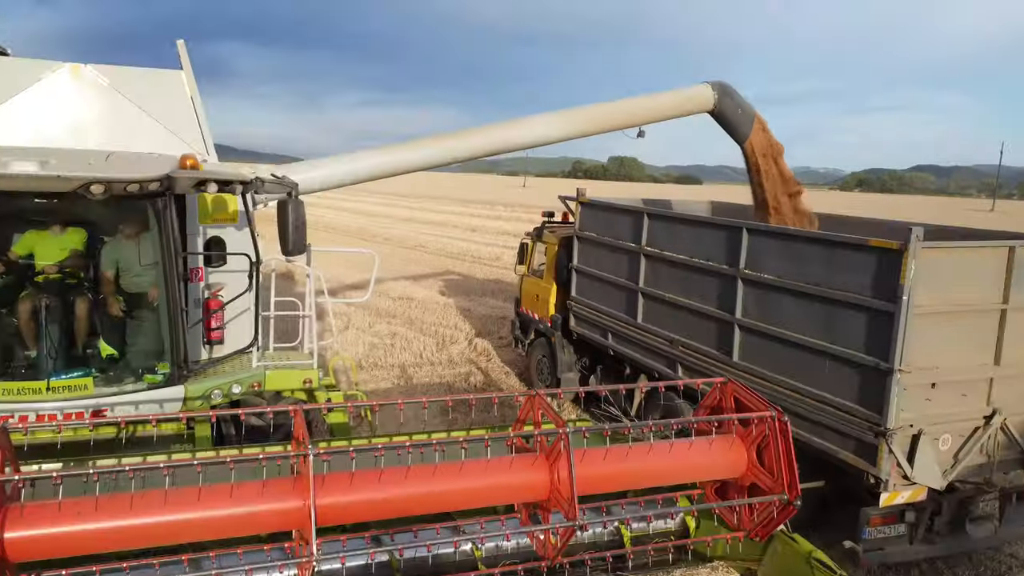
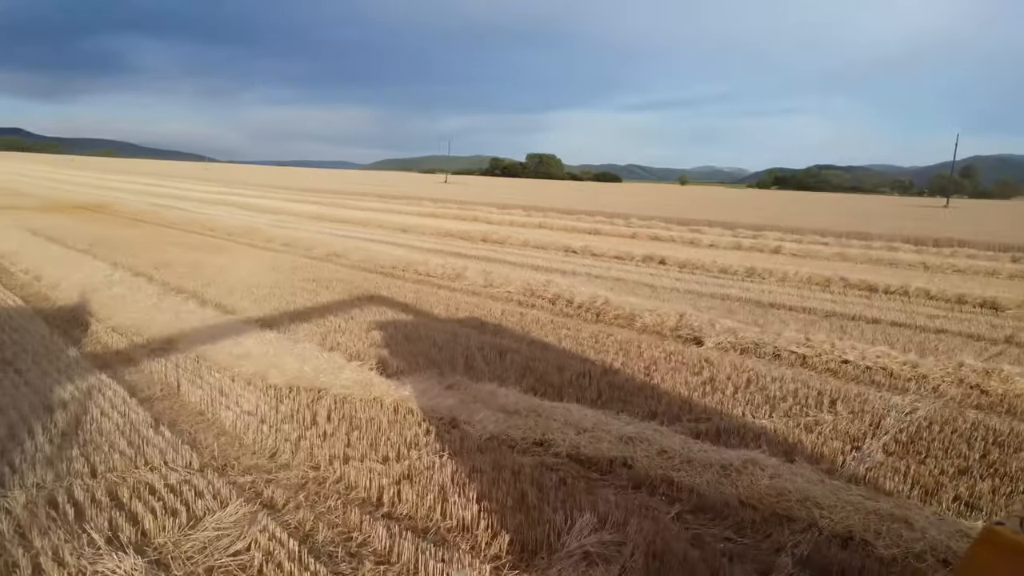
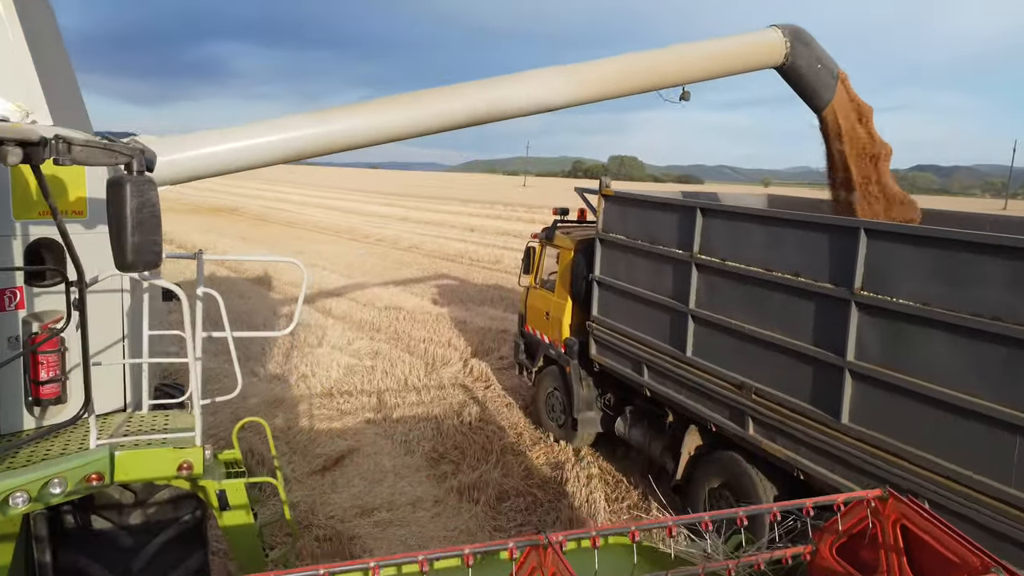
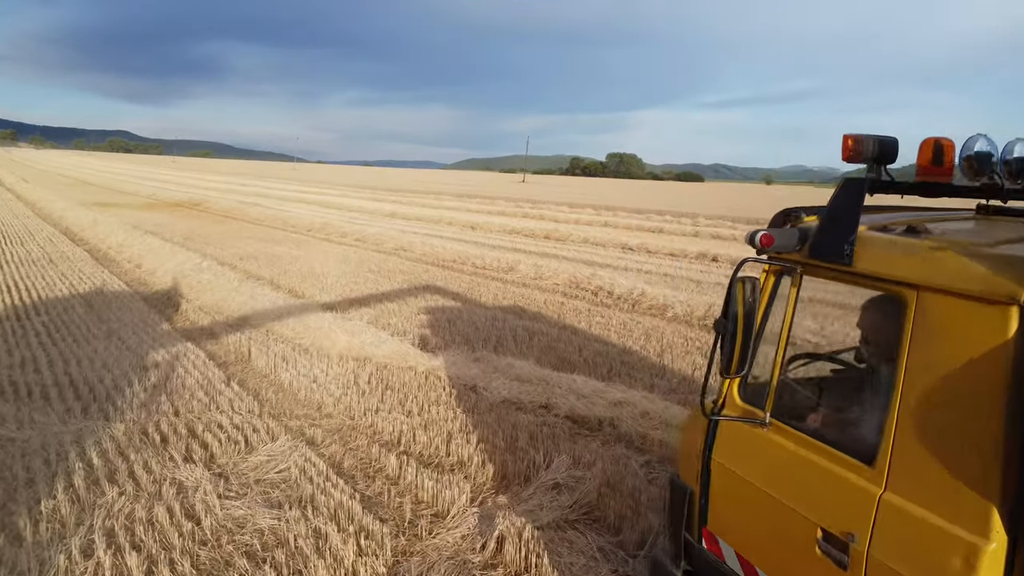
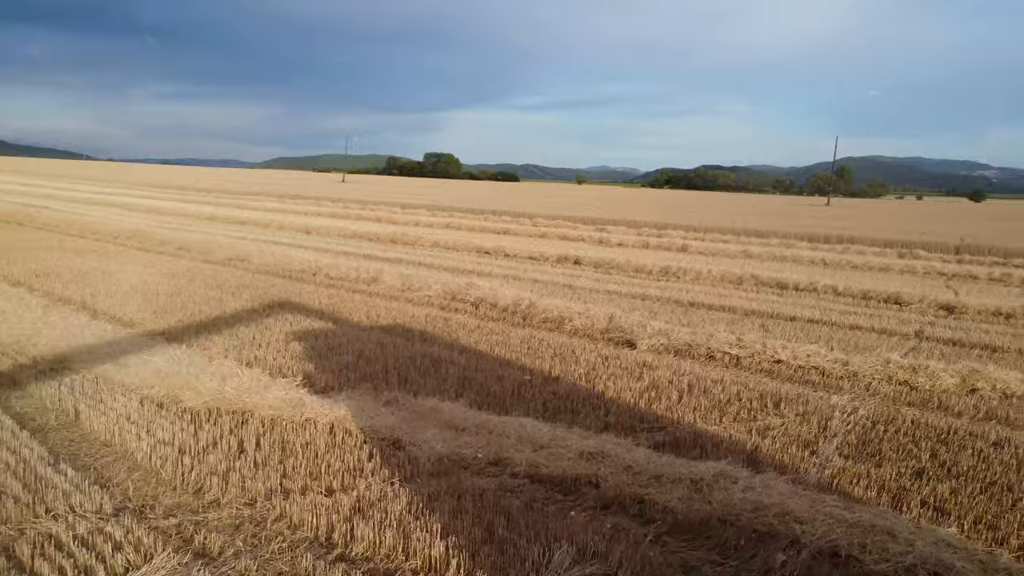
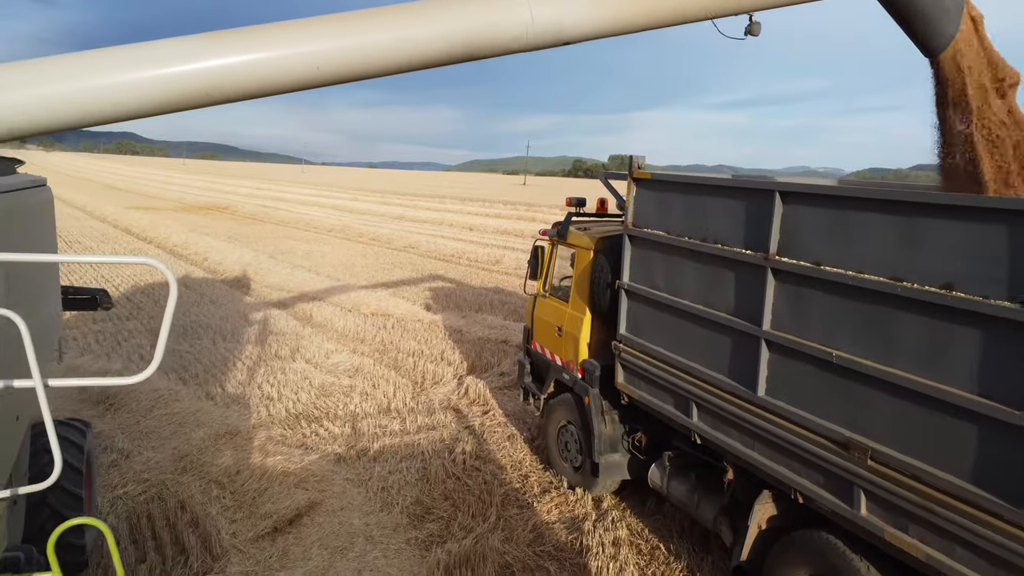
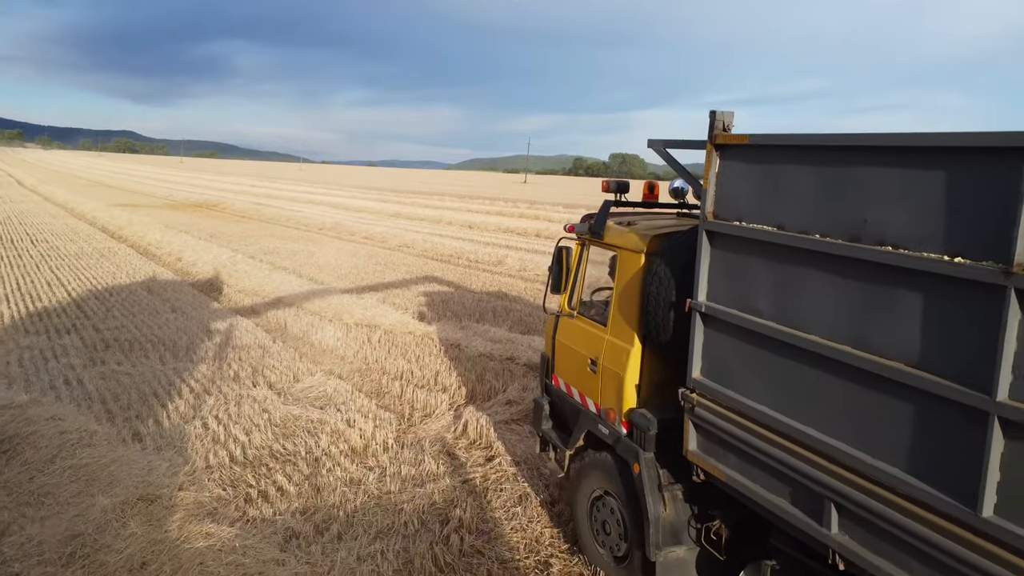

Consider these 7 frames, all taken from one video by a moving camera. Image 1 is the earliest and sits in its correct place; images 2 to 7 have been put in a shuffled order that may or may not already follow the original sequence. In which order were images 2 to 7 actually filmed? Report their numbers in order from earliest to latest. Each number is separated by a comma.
3, 6, 7, 4, 2, 5
